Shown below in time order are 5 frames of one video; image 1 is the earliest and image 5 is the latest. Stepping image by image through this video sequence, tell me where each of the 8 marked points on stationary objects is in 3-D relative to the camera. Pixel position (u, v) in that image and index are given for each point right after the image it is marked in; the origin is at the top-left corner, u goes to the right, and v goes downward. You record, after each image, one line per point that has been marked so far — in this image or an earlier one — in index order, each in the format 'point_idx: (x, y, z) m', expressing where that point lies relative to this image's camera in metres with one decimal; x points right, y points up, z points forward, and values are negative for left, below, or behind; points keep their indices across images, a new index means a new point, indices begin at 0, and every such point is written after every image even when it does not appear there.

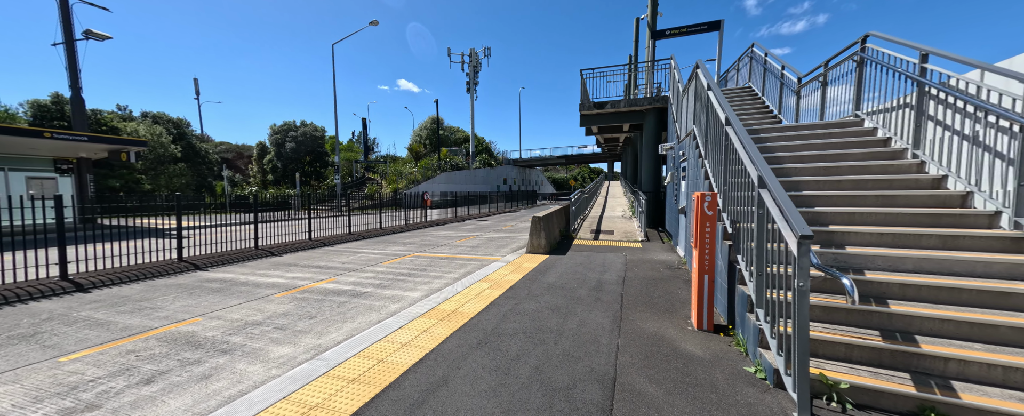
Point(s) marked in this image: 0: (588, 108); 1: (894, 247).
0: (+3.3, +4.3, +14.1) m
1: (+4.1, -0.4, +3.5) m
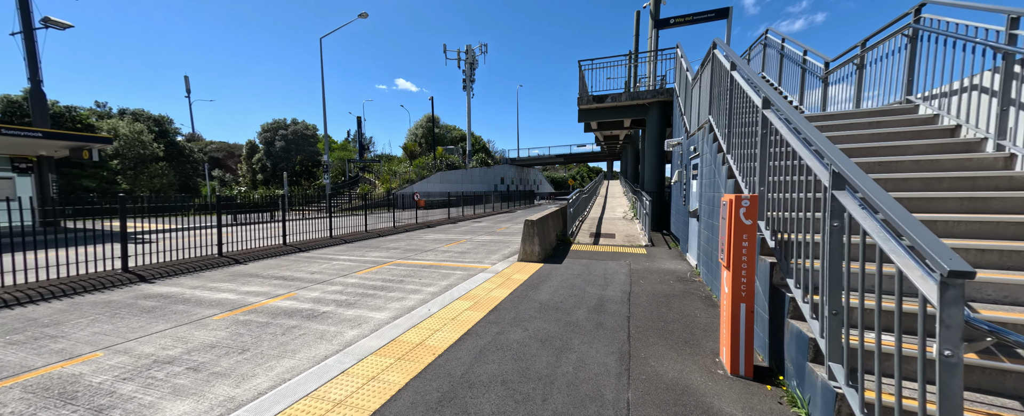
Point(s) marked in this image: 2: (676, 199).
0: (+3.0, +4.3, +13.2) m
1: (+3.9, -0.5, +2.6) m
2: (+5.1, +0.3, +10.1) m
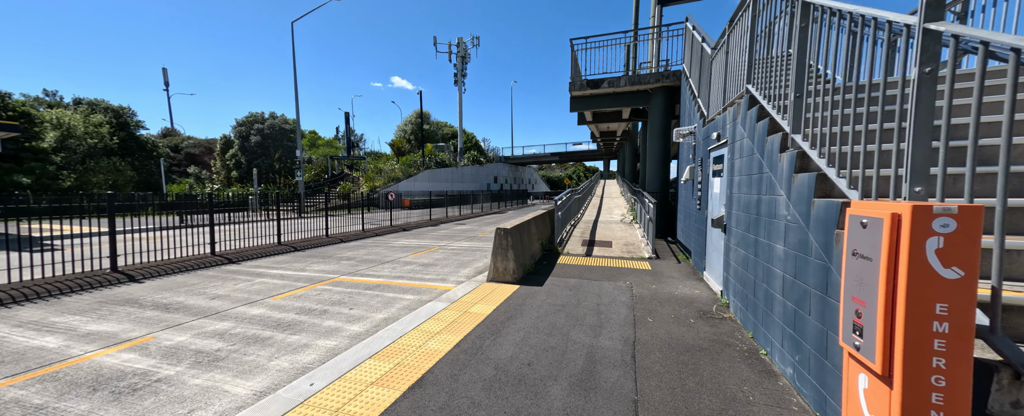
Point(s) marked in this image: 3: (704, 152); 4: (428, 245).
0: (+2.4, +4.2, +11.4) m
1: (+3.3, -0.6, +0.9) m
2: (+4.5, +0.2, +8.3) m
3: (+3.9, +1.2, +6.6) m
4: (-3.0, -1.3, +11.8) m
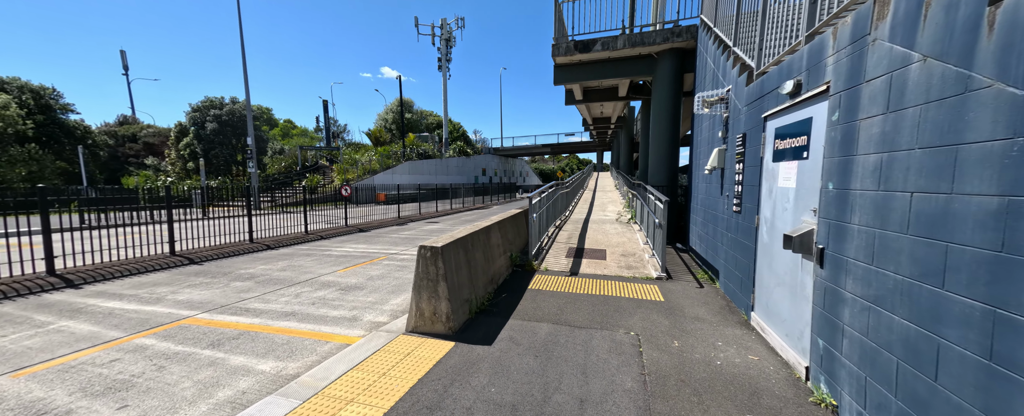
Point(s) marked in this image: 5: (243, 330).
0: (+1.5, +4.3, +9.0) m
1: (+2.7, -0.8, -1.5) m
2: (+3.6, +0.2, +6.0) m
3: (+3.1, +1.1, +4.2) m
4: (-3.9, -1.3, +9.3) m
5: (-3.5, -1.6, +4.3) m
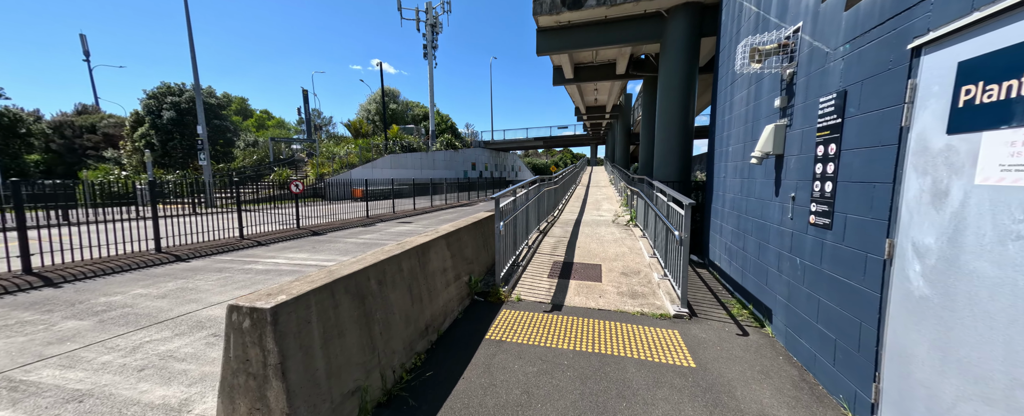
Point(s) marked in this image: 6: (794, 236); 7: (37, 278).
0: (+0.8, +4.3, +7.1) m
1: (+2.2, -1.0, -3.3) m
2: (+3.1, +0.1, +4.2) m
3: (+2.5, +1.0, +2.4) m
4: (-4.6, -1.3, +7.4) m
5: (-4.0, -1.7, +2.4) m
6: (+2.7, -0.3, +3.1) m
7: (-8.6, -1.2, +5.8) m
